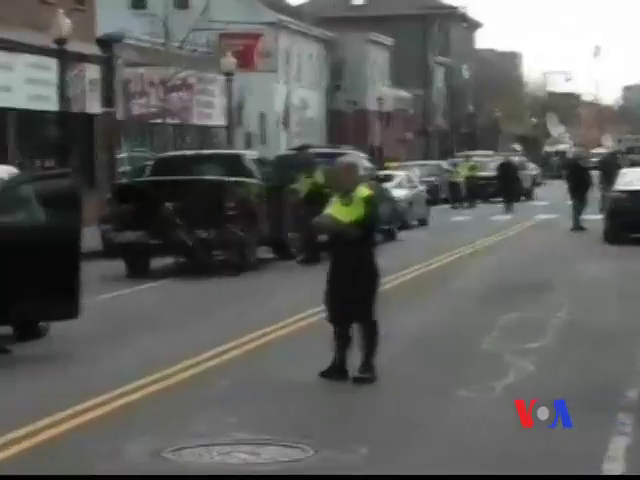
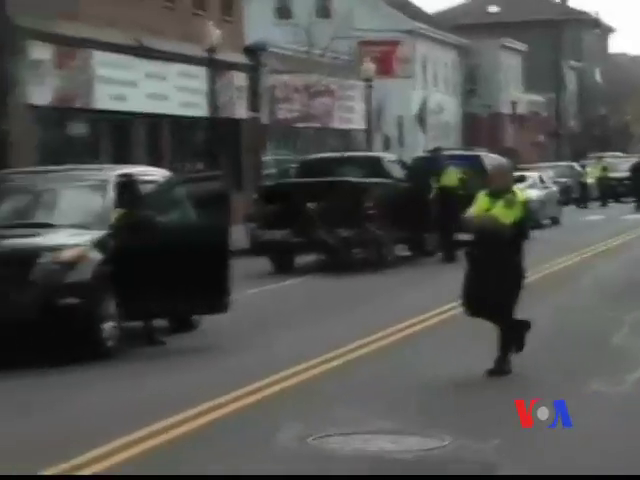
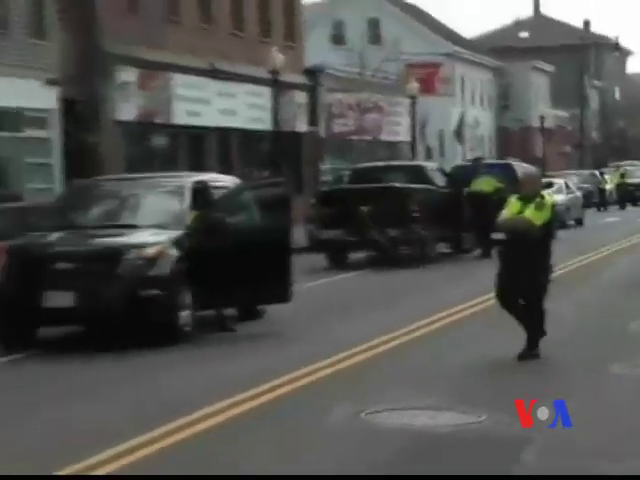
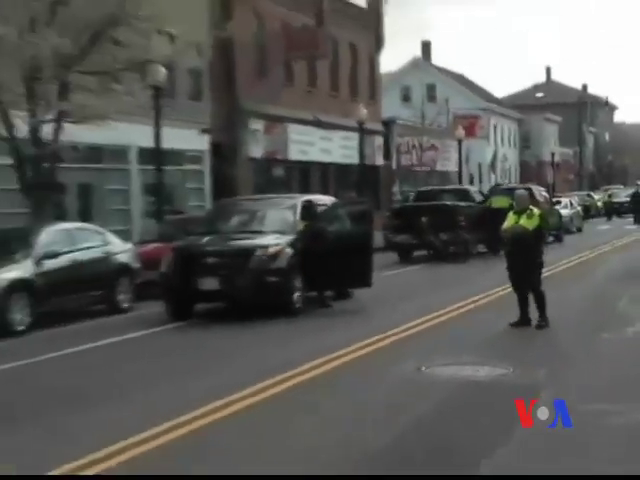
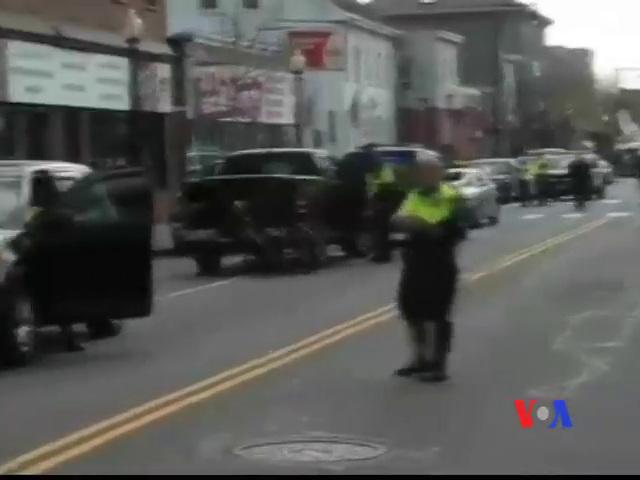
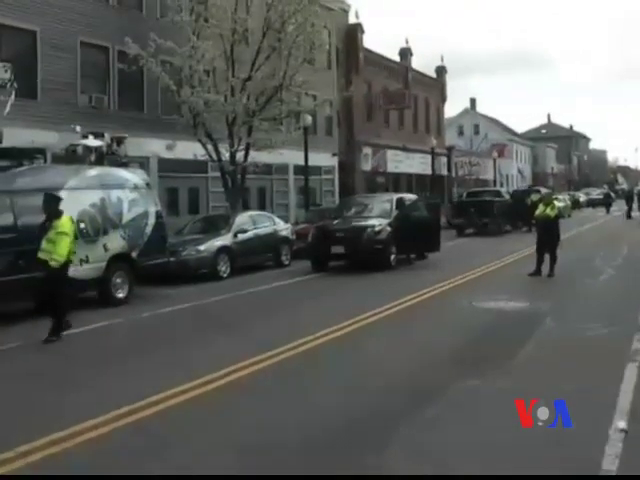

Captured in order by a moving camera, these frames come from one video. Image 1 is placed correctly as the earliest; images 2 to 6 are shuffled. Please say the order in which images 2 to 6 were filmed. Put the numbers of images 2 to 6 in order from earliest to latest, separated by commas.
5, 2, 3, 4, 6
